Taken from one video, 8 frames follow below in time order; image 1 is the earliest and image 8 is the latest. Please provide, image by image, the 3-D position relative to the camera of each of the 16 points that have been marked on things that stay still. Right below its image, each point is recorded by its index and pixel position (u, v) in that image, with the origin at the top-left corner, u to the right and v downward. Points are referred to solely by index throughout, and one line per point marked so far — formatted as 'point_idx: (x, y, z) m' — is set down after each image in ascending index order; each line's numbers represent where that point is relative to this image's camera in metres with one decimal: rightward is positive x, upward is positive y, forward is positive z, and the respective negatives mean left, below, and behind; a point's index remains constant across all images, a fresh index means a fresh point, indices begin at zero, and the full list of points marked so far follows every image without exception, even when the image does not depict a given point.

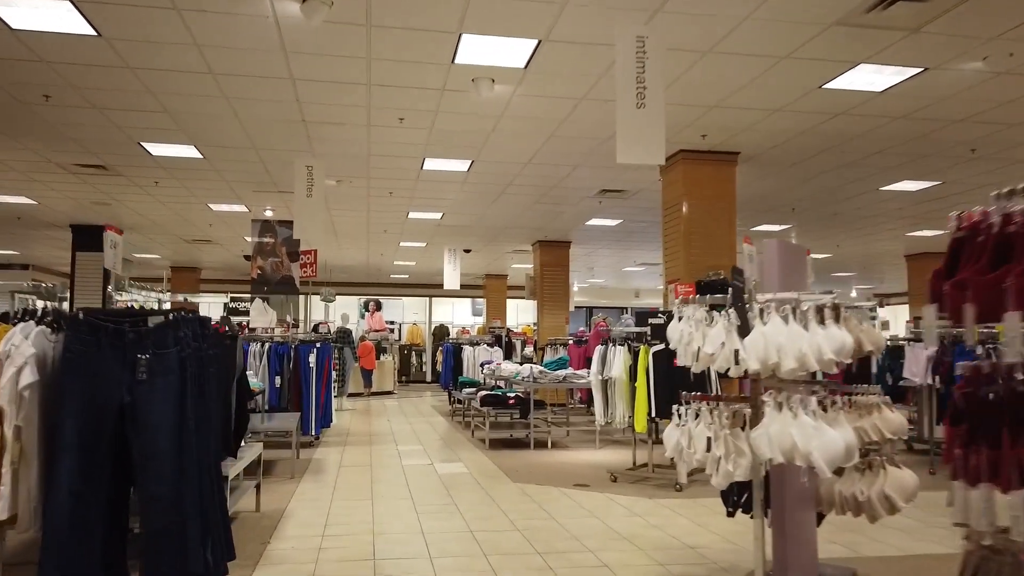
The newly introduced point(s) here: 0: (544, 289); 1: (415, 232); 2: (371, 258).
0: (+0.6, 0.0, +15.0) m
1: (-1.8, +1.0, +13.8) m
2: (-3.3, +0.7, +17.7) m
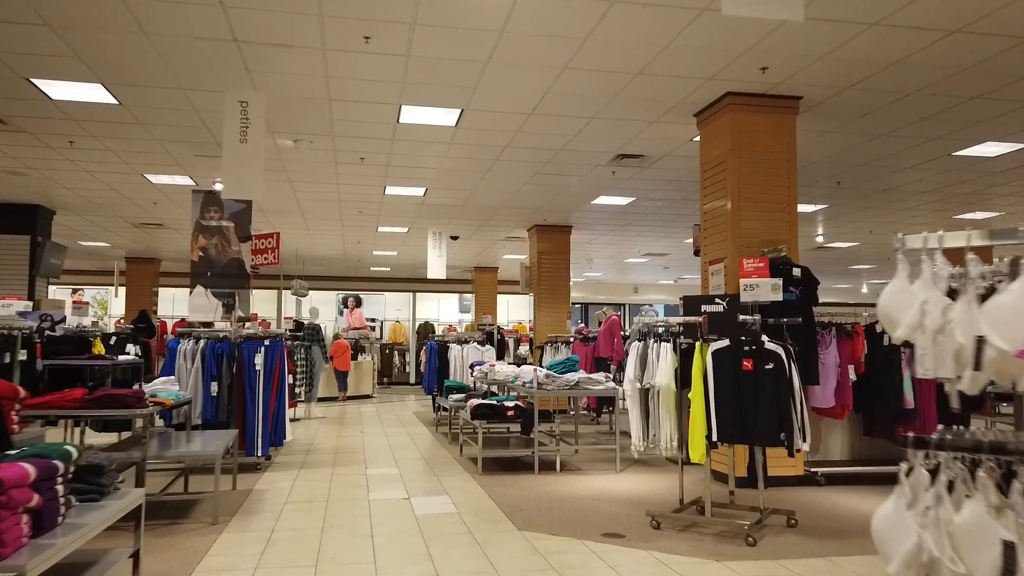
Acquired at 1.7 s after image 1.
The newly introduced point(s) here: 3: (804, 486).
0: (+0.5, +0.2, +13.3) m
1: (-1.9, +1.2, +12.0) m
2: (-3.5, +0.9, +15.9) m
3: (+2.4, -1.6, +6.3) m
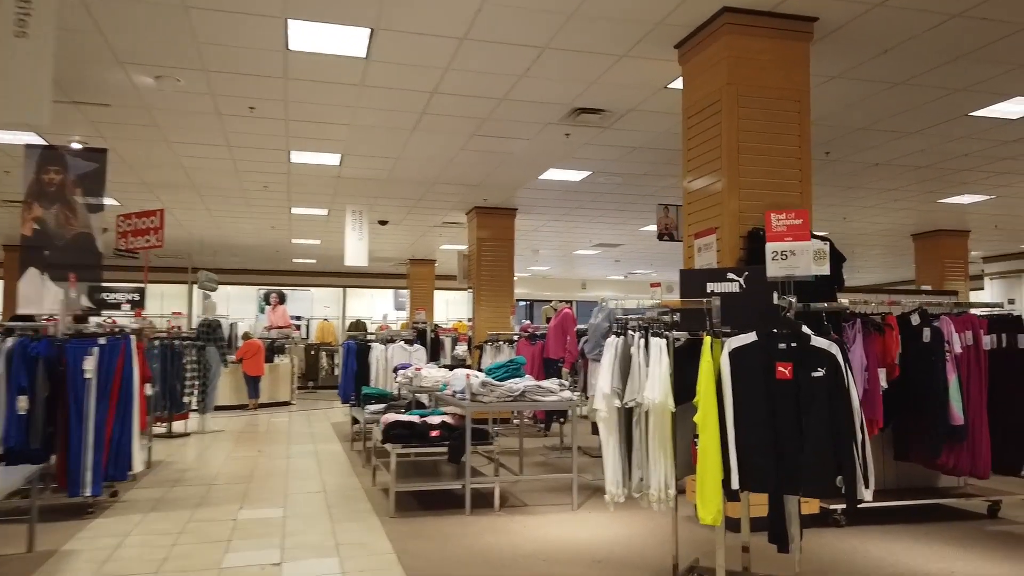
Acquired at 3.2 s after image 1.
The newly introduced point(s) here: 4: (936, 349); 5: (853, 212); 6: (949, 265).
0: (-0.5, +0.3, +11.6) m
1: (-2.7, +1.3, +10.2) m
2: (-4.6, +1.0, +13.9) m
3: (+1.9, -1.5, +4.8) m
4: (+2.6, -0.4, +4.7) m
5: (+5.4, +1.2, +12.0) m
6: (+7.9, +0.4, +13.7) m
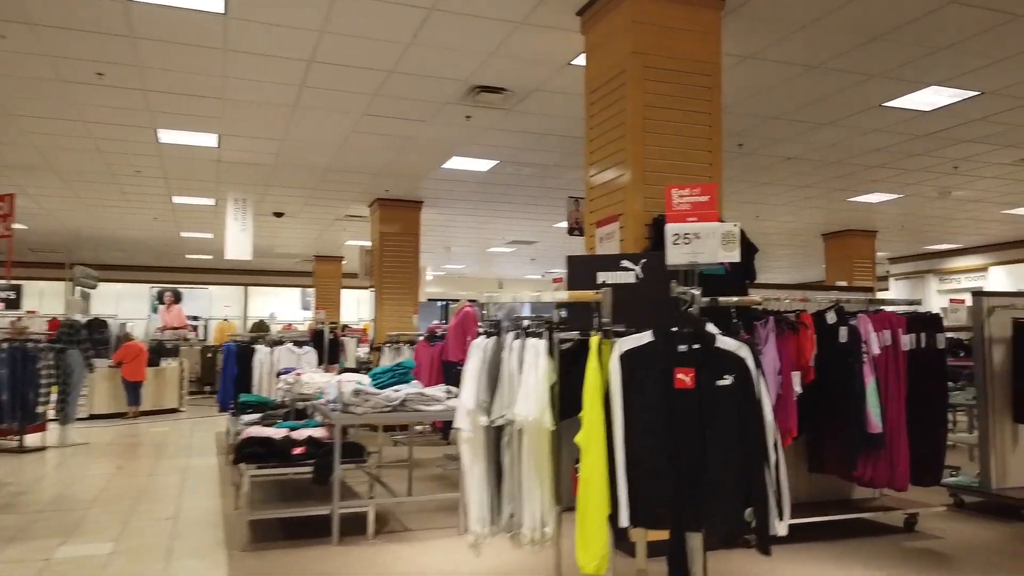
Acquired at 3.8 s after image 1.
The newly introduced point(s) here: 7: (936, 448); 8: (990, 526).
0: (-1.8, +0.3, +10.9) m
1: (-4.0, +1.4, +9.2) m
2: (-6.2, +1.1, +12.8) m
3: (+1.2, -1.5, +4.3) m
4: (+1.9, -0.3, +4.3) m
5: (+3.9, +1.2, +11.8) m
6: (+6.3, +0.4, +13.8) m
7: (+2.5, -0.9, +4.5) m
8: (+3.1, -1.5, +4.9) m
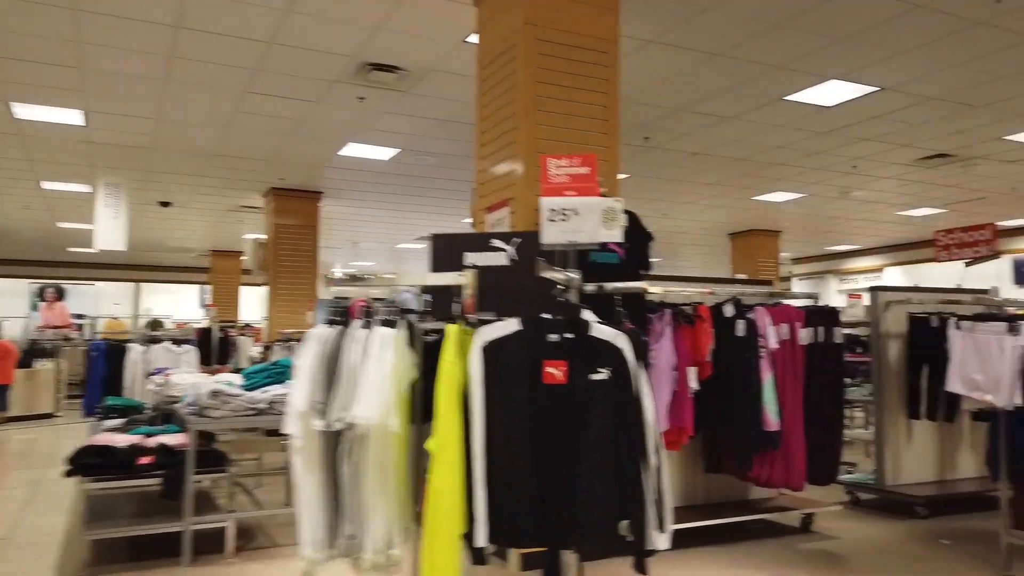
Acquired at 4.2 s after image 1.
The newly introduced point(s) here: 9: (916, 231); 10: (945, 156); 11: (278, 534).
0: (-3.1, +0.4, +10.2) m
1: (-5.1, +1.4, +8.4) m
2: (-7.7, +1.1, +11.7) m
3: (+0.6, -1.4, +4.0) m
4: (+1.3, -0.3, +4.1) m
5: (+2.5, +1.2, +11.8) m
6: (+4.6, +0.5, +14.0) m
7: (+1.8, -0.9, +4.3) m
8: (+2.4, -1.5, +4.8) m
9: (+7.3, +1.0, +13.8) m
10: (+4.9, +1.5, +8.7) m
11: (-1.4, -1.4, +4.4) m
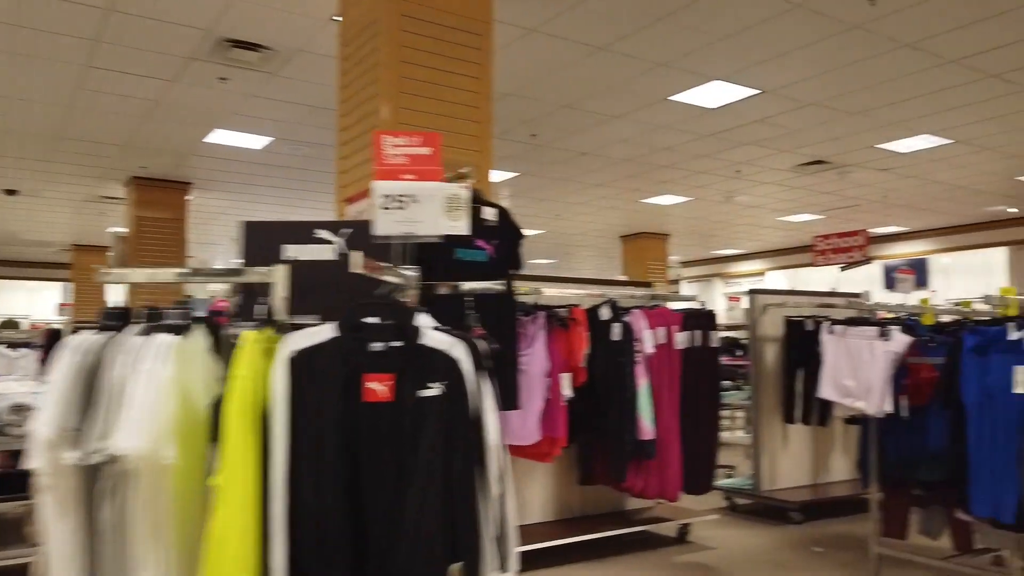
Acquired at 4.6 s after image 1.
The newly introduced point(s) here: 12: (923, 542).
0: (-4.6, +0.4, +9.4) m
1: (-6.3, +1.5, +7.3) m
2: (-9.3, +1.2, +10.3) m
3: (-0.1, -1.4, +3.7) m
4: (+0.6, -0.3, +3.9) m
5: (+0.8, +1.2, +11.7) m
6: (+2.6, +0.4, +14.2) m
7: (+1.1, -0.9, +4.2) m
8: (+1.6, -1.5, +4.8) m
9: (+5.3, +1.0, +14.3) m
10: (+3.6, +1.5, +8.9) m
11: (-2.1, -1.4, +3.9) m
12: (+2.2, -1.3, +4.0) m
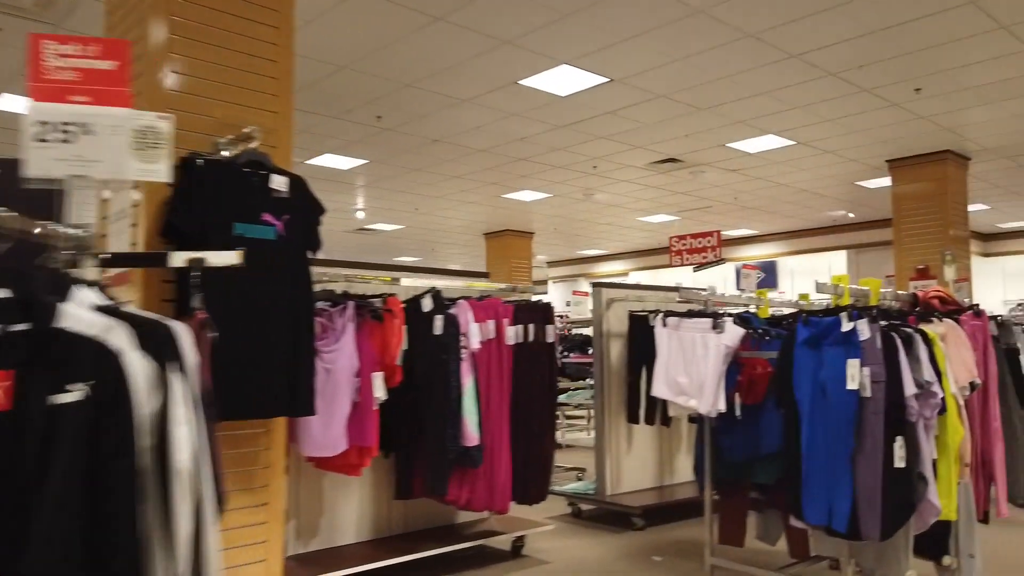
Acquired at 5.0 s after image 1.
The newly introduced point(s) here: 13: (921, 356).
0: (-6.3, +0.5, +8.1) m
1: (-7.6, +1.6, +5.7) m
2: (-11.0, +1.3, +8.1) m
3: (-1.0, -1.4, +3.2) m
4: (-0.3, -0.3, +3.4) m
5: (-1.3, +1.2, +11.2) m
6: (+0.1, +0.4, +13.9) m
7: (+0.2, -0.9, +3.8) m
8: (+0.5, -1.5, +4.4) m
9: (+2.7, +1.0, +14.4) m
10: (+1.9, +1.5, +8.9) m
11: (-3.0, -1.3, +3.0) m
12: (+1.3, -1.3, +3.8) m
13: (+1.5, -0.2, +2.8) m
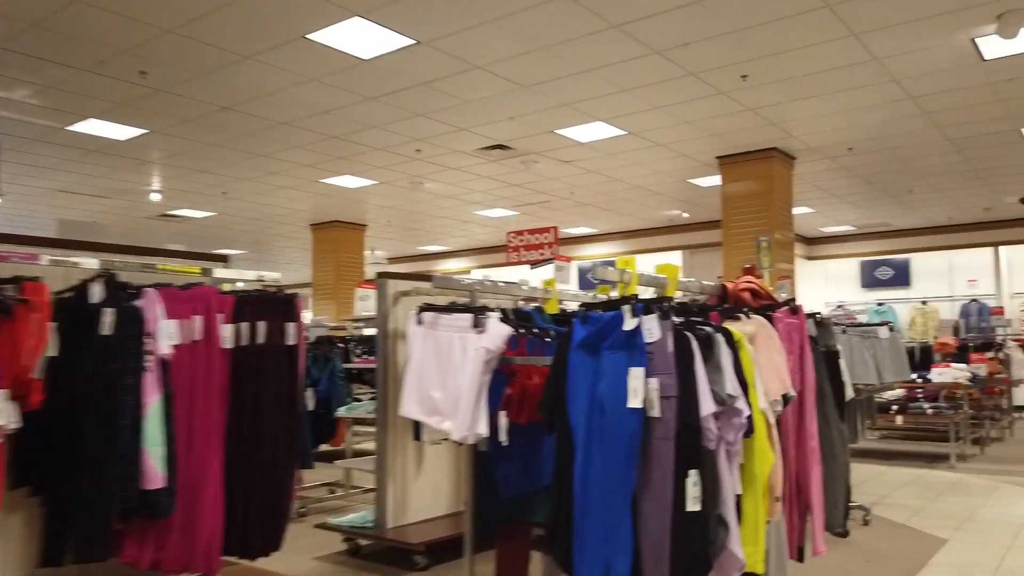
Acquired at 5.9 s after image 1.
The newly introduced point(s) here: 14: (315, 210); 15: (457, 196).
0: (-8.0, +0.6, +5.9) m
1: (-8.9, +1.7, +3.4) m
2: (-12.7, +1.5, +5.2) m
3: (-1.9, -1.3, +2.1) m
4: (-1.3, -0.2, +2.5) m
5: (-3.7, +1.3, +9.9) m
6: (-2.8, +0.5, +12.8) m
7: (-0.9, -0.8, +2.9) m
8: (-0.7, -1.4, +3.6) m
9: (-0.3, +1.0, +13.8) m
10: (-0.1, +1.5, +8.2) m
11: (-3.8, -1.3, +1.6) m
12: (+0.2, -1.3, +3.1) m
13: (+0.6, -0.2, +2.1) m
14: (-3.1, +1.2, +11.9) m
15: (-0.8, +1.3, +10.6) m
